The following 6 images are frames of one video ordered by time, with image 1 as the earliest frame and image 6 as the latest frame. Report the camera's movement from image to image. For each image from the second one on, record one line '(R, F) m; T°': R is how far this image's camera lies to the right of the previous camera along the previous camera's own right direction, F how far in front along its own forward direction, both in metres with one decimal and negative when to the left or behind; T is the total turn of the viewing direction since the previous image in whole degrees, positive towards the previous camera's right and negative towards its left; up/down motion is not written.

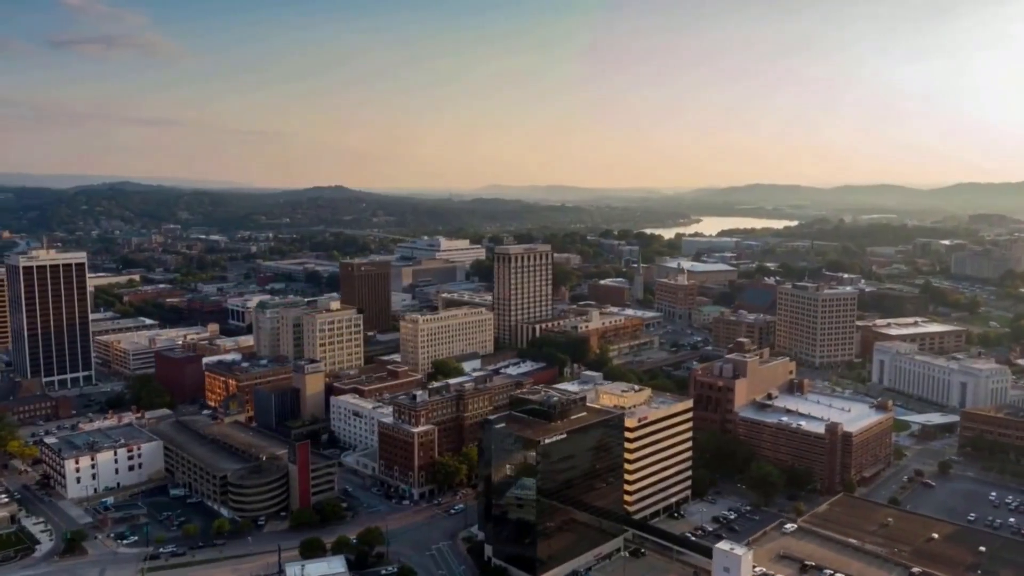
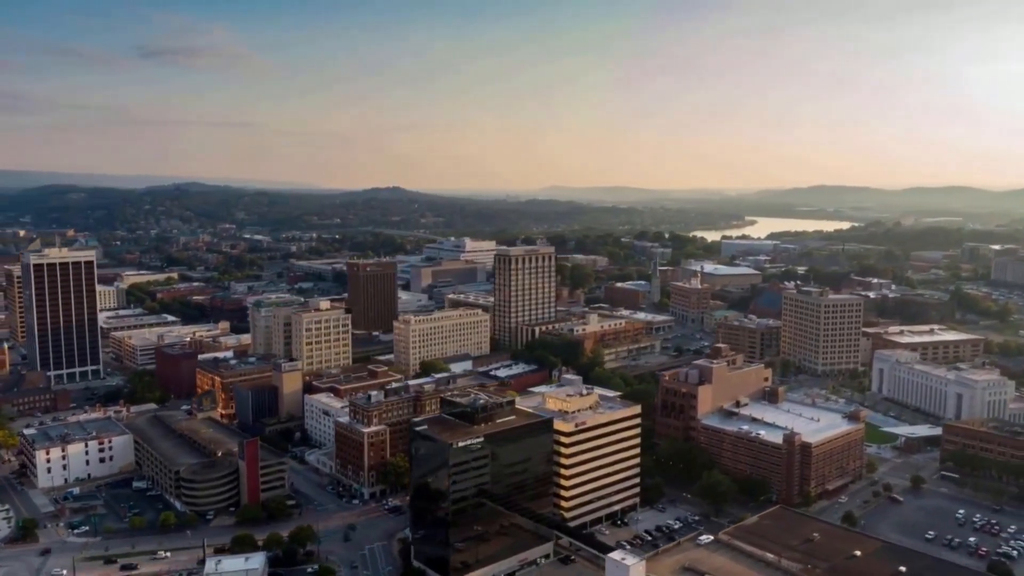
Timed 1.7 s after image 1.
(+5.2, +0.3) m; -4°
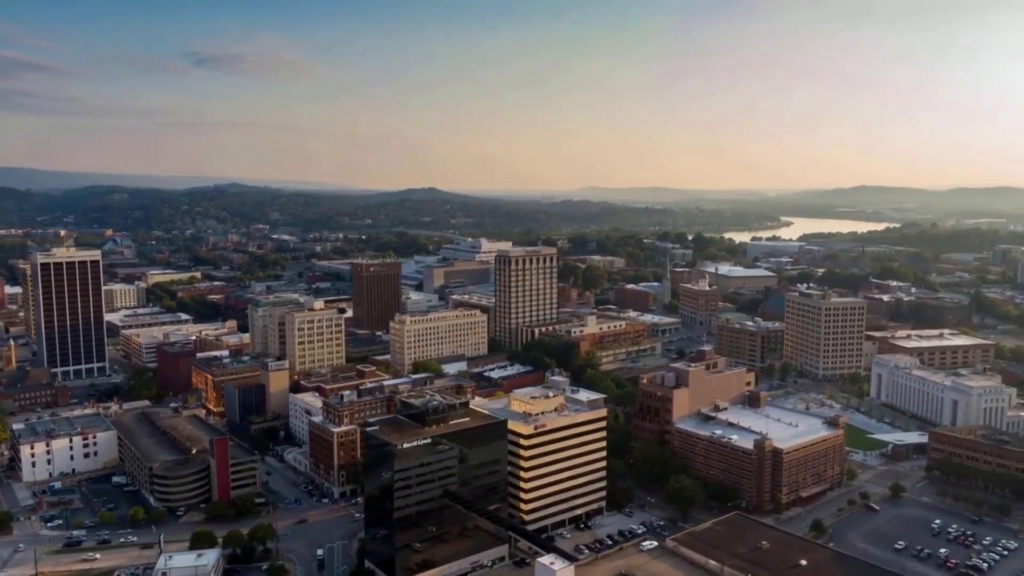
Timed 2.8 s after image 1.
(+3.3, +0.2) m; -3°
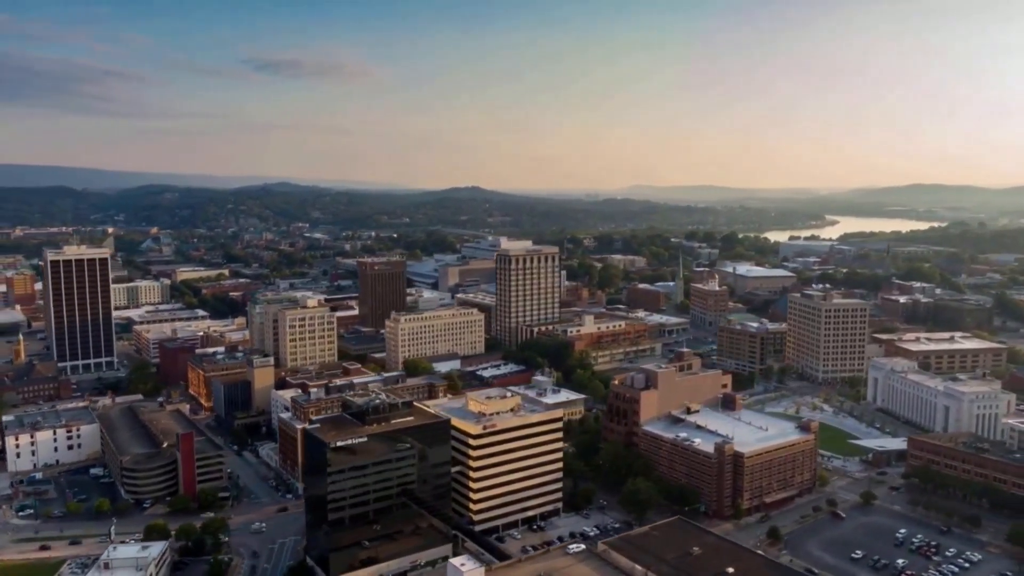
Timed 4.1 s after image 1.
(+4.1, +0.3) m; -3°
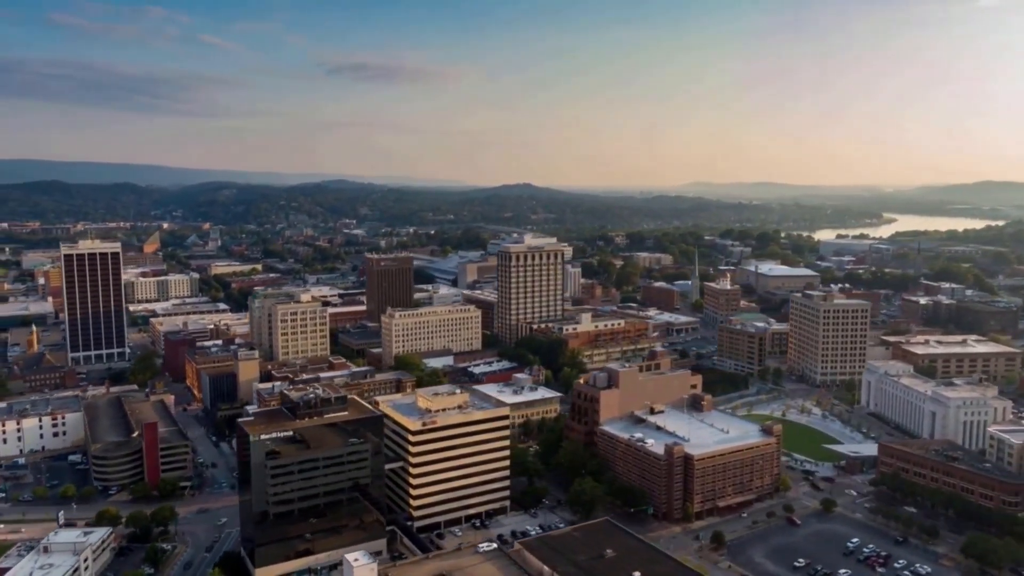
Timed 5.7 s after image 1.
(+4.8, +0.4) m; -4°
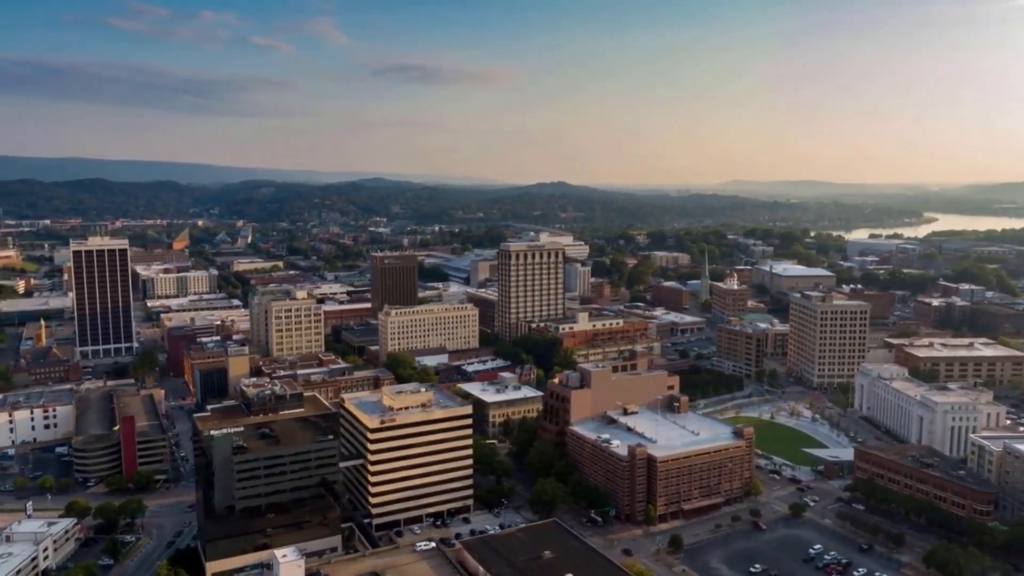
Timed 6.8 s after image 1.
(+3.3, +0.2) m; -3°
